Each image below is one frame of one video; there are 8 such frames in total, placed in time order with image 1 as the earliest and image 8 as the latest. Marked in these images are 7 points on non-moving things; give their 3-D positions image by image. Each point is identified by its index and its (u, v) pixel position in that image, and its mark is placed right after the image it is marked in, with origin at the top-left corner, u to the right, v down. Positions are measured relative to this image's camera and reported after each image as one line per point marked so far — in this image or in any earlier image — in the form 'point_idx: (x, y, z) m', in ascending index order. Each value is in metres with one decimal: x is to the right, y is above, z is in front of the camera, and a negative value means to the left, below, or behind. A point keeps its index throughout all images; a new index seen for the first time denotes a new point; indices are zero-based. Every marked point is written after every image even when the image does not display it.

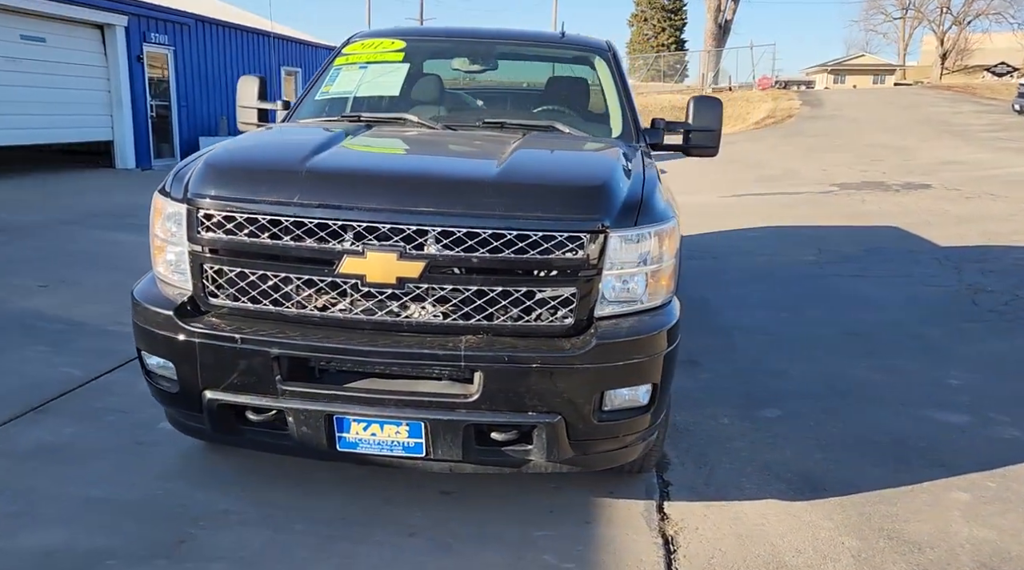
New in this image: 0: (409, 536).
0: (-0.4, -0.9, +2.9) m
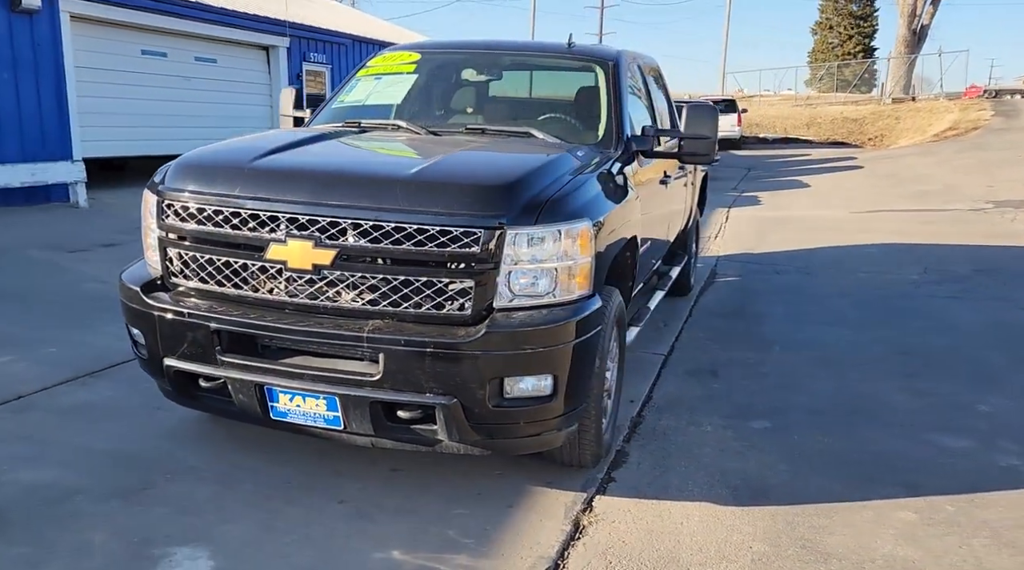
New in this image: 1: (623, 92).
0: (-0.7, -0.9, +3.2) m
1: (+0.6, +1.1, +4.4) m
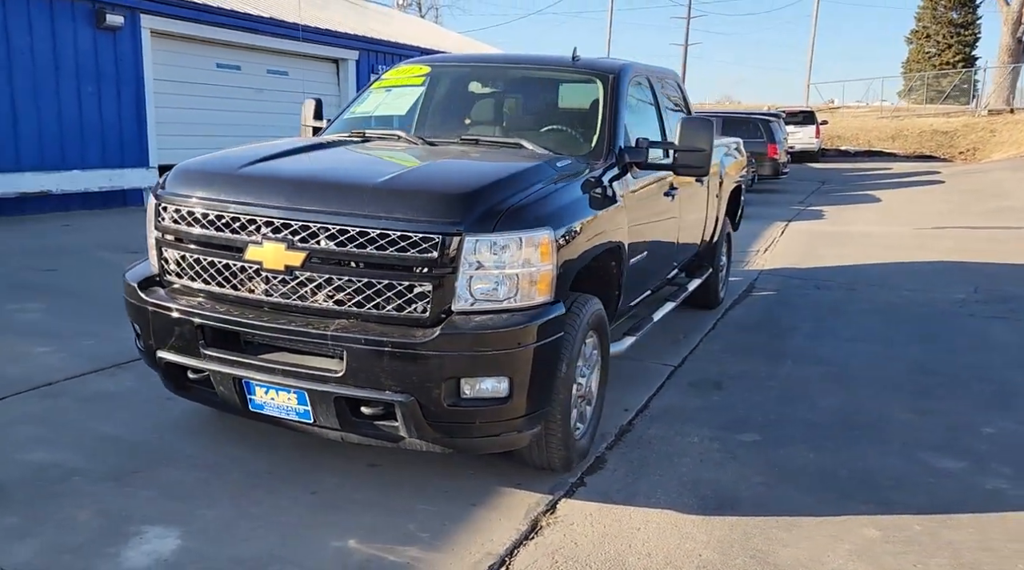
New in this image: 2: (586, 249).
0: (-0.9, -0.9, +3.4) m
1: (+0.6, +1.0, +4.5) m
2: (+0.3, +0.2, +3.7) m
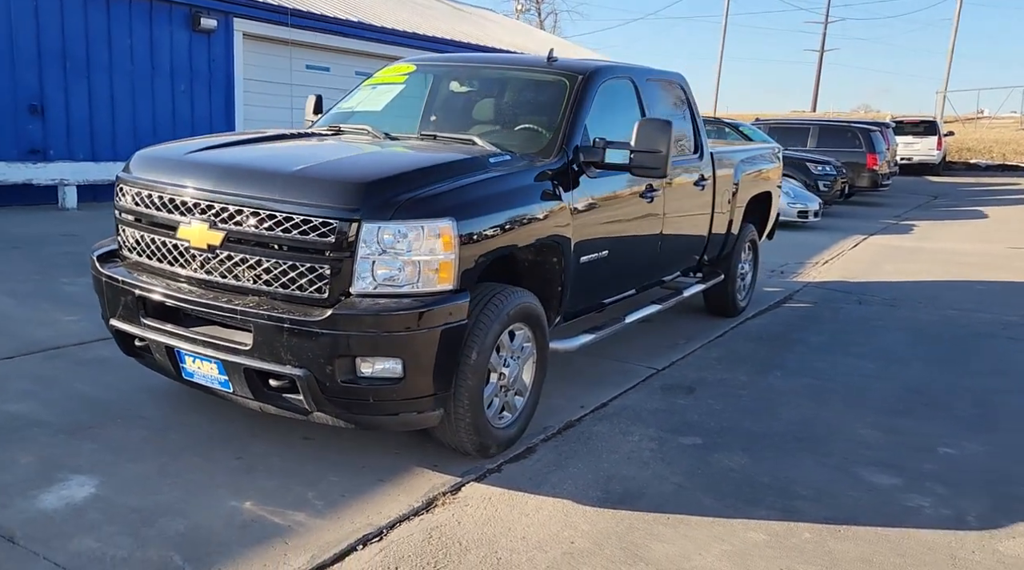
0: (-1.3, -0.8, +3.6) m
1: (+0.4, +1.0, +4.6) m
2: (0.0, +0.2, +3.8) m
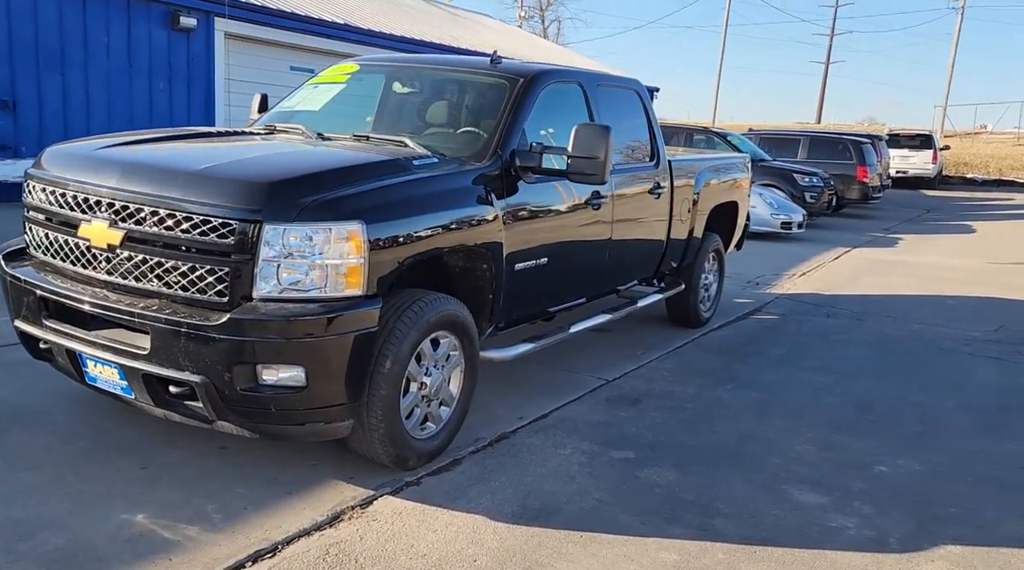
0: (-1.7, -0.8, +3.5) m
1: (+0.1, +1.0, +4.5) m
2: (-0.4, +0.2, +3.7) m
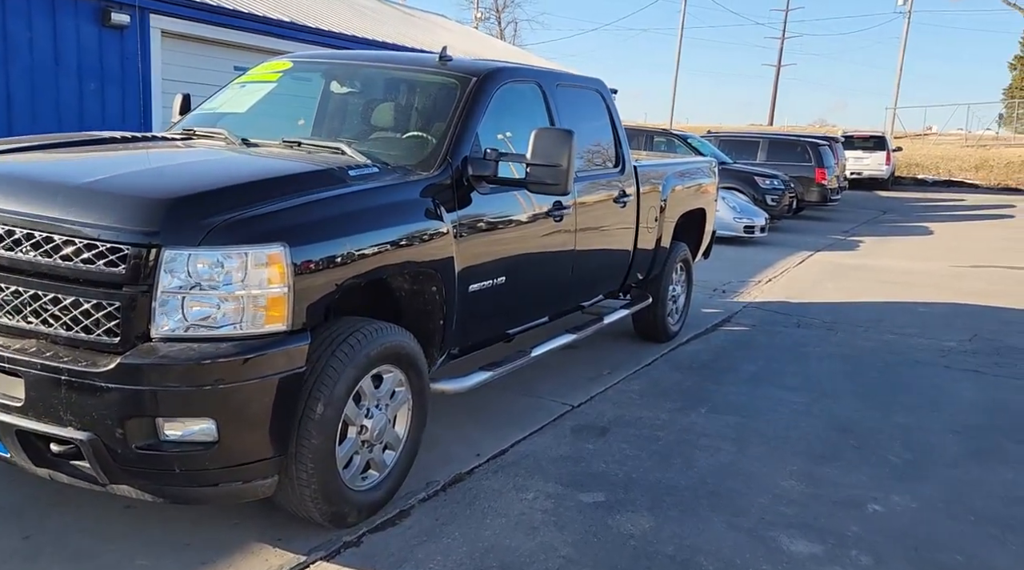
0: (-1.8, -0.9, +2.9) m
1: (-0.2, +0.9, +4.0) m
2: (-0.6, +0.1, +3.2) m
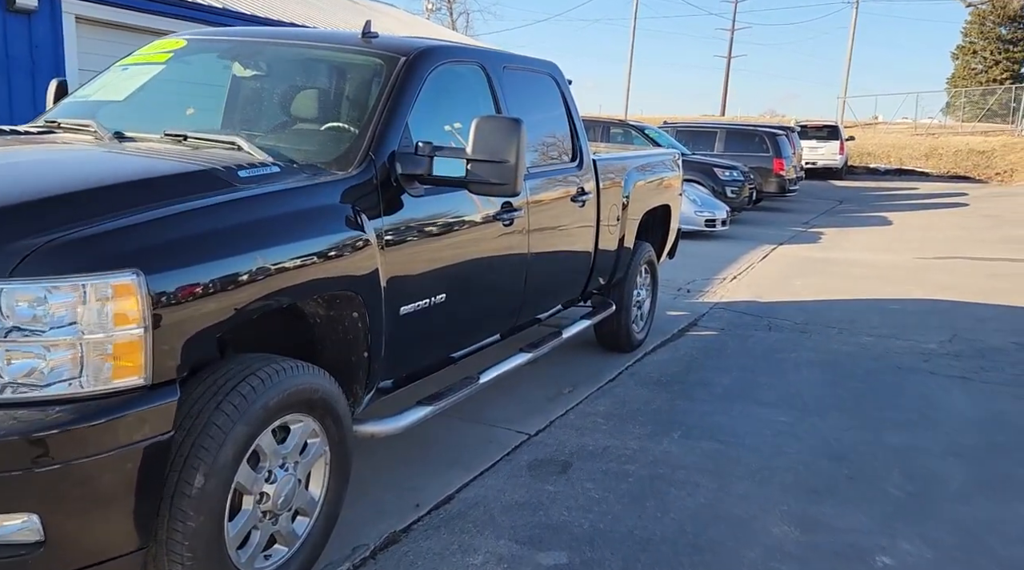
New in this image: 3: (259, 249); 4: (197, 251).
0: (-2.0, -1.1, +2.2) m
1: (-0.5, +0.8, +3.3) m
2: (-0.8, 0.0, +2.5) m
3: (-0.8, +0.1, +2.5) m
4: (-0.9, +0.1, +2.3) m
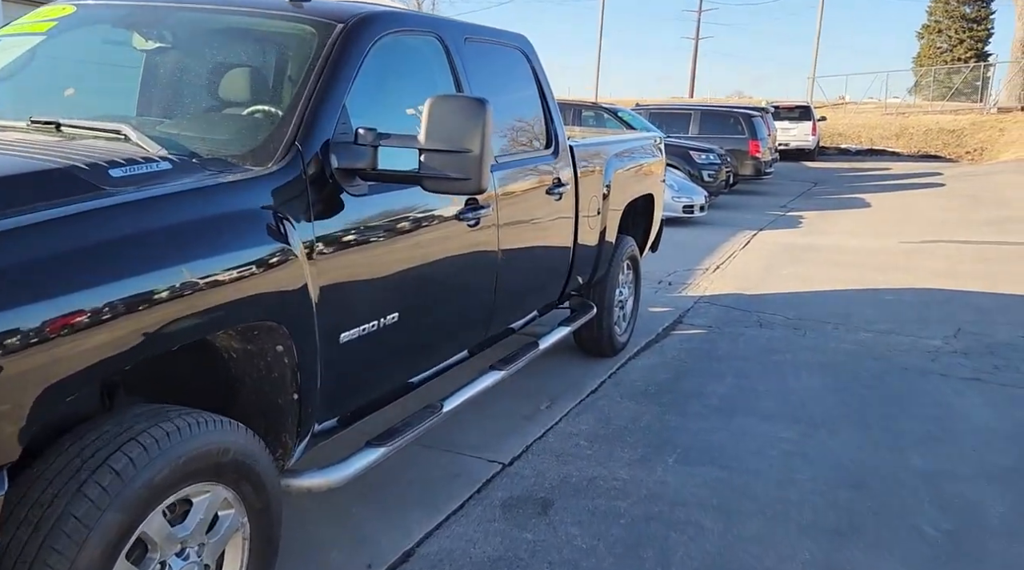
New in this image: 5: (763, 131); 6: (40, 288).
0: (-2.1, -1.2, +1.6) m
1: (-0.6, +0.7, +2.7) m
2: (-0.9, -0.1, +1.9) m
3: (-0.9, 0.0, +1.9) m
4: (-1.0, 0.0, +1.7) m
5: (+6.3, +3.9, +20.0) m
6: (-1.0, 0.0, +1.7) m
